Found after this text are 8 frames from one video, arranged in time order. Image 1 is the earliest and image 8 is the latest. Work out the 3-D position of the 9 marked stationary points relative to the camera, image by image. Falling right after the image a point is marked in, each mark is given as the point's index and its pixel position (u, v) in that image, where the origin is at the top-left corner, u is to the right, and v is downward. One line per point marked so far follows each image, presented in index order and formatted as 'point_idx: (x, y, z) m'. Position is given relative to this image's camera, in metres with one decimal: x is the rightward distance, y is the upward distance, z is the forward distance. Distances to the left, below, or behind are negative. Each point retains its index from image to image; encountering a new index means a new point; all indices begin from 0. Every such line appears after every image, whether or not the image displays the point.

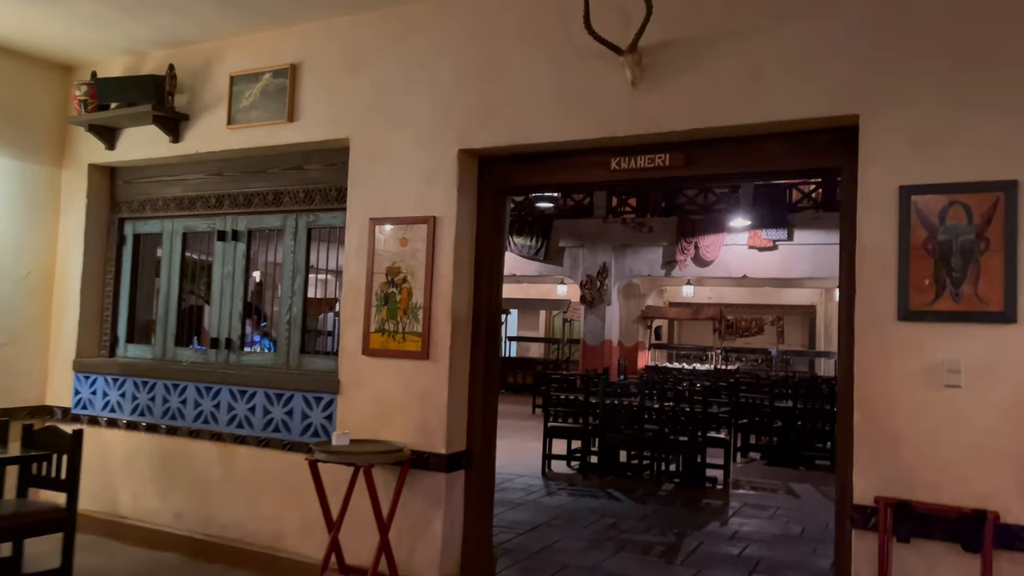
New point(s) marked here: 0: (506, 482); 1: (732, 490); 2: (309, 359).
0: (-0.1, -1.7, +7.3) m
1: (+2.0, -1.8, +7.4) m
2: (-1.1, -0.4, +4.5) m
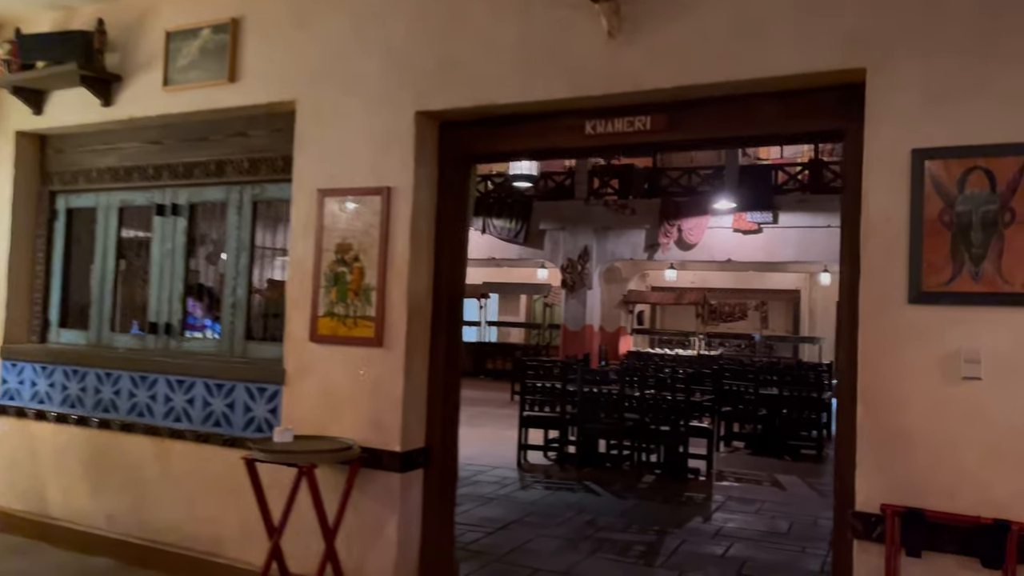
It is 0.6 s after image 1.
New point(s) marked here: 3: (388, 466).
0: (-0.3, -1.6, +6.9) m
1: (+1.8, -1.7, +7.1) m
2: (-1.3, -0.3, +4.1) m
3: (-0.5, -0.8, +3.5) m
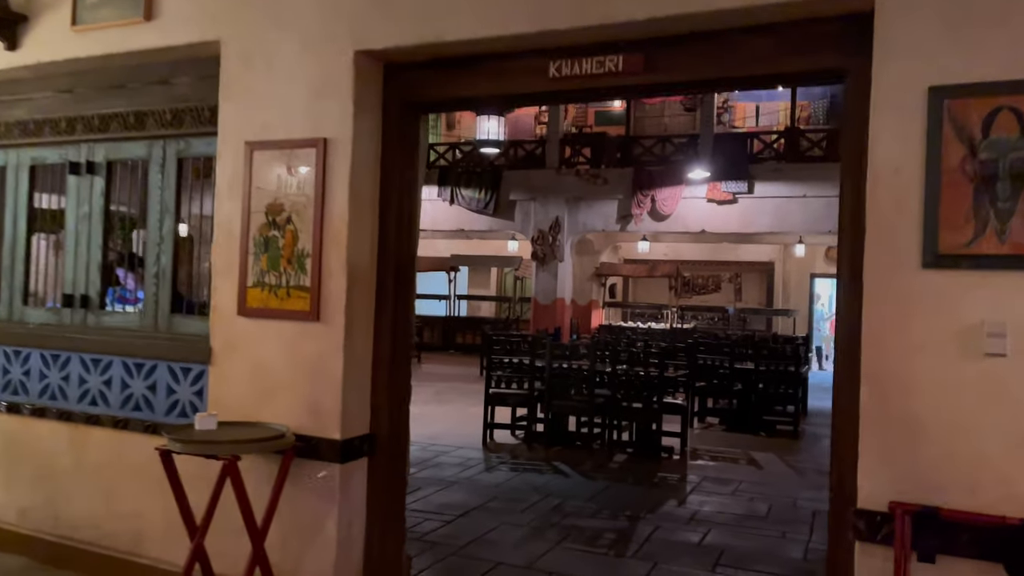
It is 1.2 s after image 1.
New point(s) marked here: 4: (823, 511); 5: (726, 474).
0: (-0.6, -1.3, +6.5) m
1: (+1.5, -1.4, +6.8) m
2: (-1.5, -0.1, +3.7) m
3: (-0.7, -0.6, +3.1) m
4: (+2.0, -1.4, +5.3) m
5: (+1.6, -1.4, +6.3) m
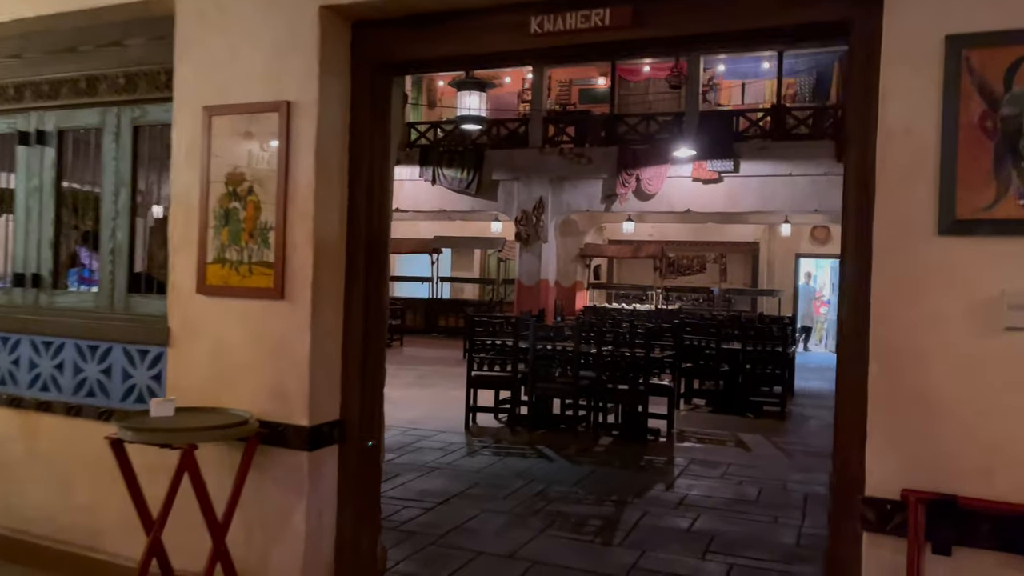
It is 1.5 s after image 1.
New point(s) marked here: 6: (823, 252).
0: (-0.7, -1.2, +6.3) m
1: (+1.3, -1.3, +6.6) m
2: (-1.6, -0.1, +3.4) m
3: (-0.8, -0.5, +2.9) m
4: (+1.9, -1.3, +5.1) m
5: (+1.5, -1.3, +6.1) m
6: (+6.2, +0.7, +16.2) m
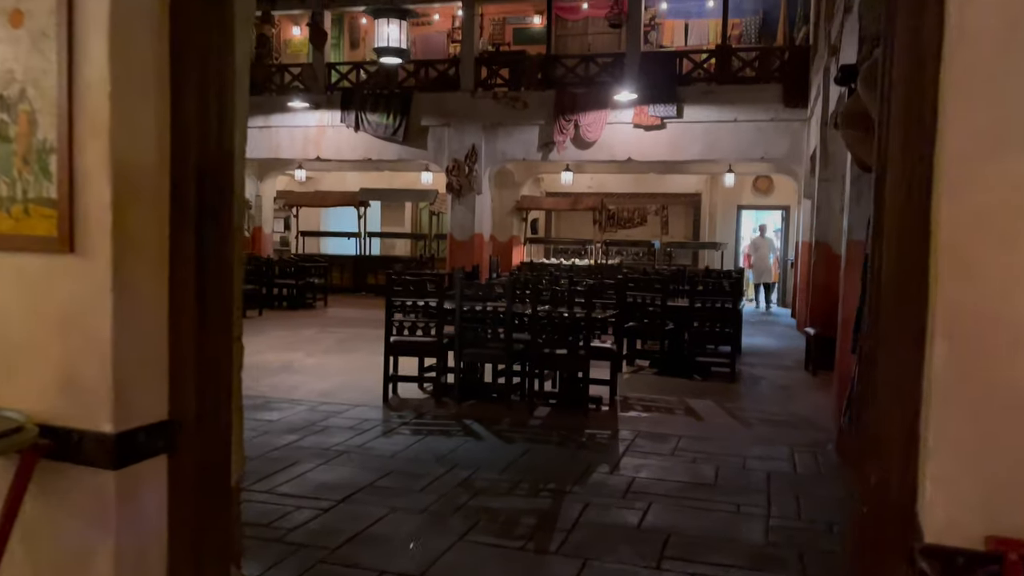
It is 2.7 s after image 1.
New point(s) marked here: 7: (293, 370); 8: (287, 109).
0: (-1.2, -0.9, +5.5) m
1: (+0.8, -0.9, +6.0) m
2: (-1.9, +0.1, +2.5) m
3: (-1.0, -0.4, +2.0) m
4: (+1.5, -1.0, +4.5) m
5: (+1.0, -0.9, +5.5) m
6: (+4.9, +1.6, +15.7) m
7: (-2.0, -0.7, +7.3) m
8: (-3.8, +3.0, +13.8) m
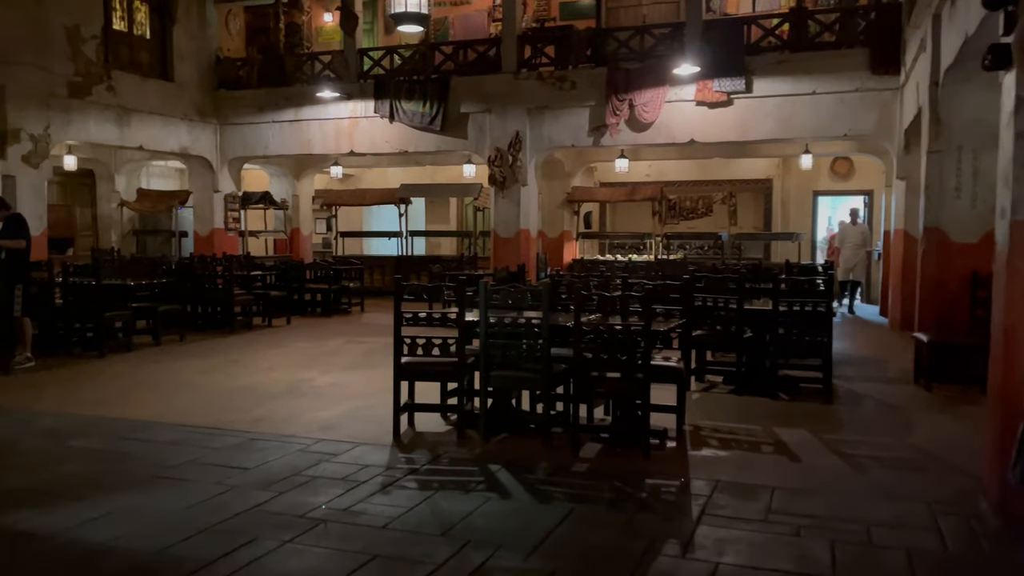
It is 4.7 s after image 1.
0: (-1.0, -0.9, +4.3) m
1: (+1.0, -0.9, +4.7) m
2: (-1.9, 0.0, +1.4) m
3: (-1.1, -0.5, +0.9) m
4: (+1.6, -1.0, +3.2) m
5: (+1.2, -1.0, +4.2) m
6: (+5.8, +1.7, +14.1) m
7: (-1.6, -0.8, +6.2) m
8: (-3.1, +2.9, +12.8) m
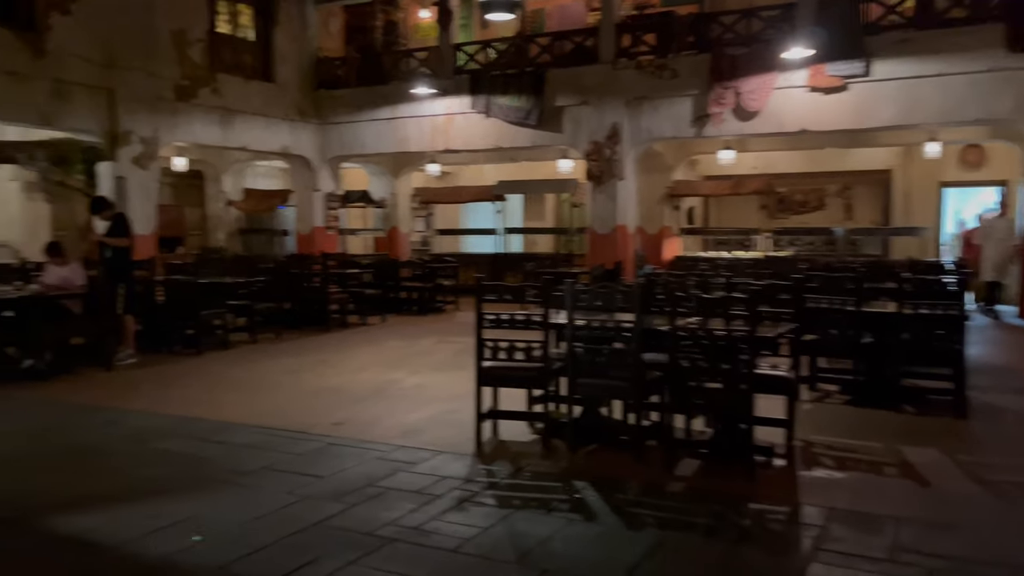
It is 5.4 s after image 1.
0: (-0.6, -0.9, +4.1) m
1: (+1.5, -0.9, +4.2) m
2: (-1.8, 0.0, +1.3) m
3: (-1.1, -0.5, +0.7) m
4: (+1.9, -1.0, +2.6) m
5: (+1.6, -1.0, +3.7) m
6: (+7.4, +1.8, +13.0) m
7: (-0.9, -0.8, +6.0) m
8: (-1.6, +3.0, +12.8) m
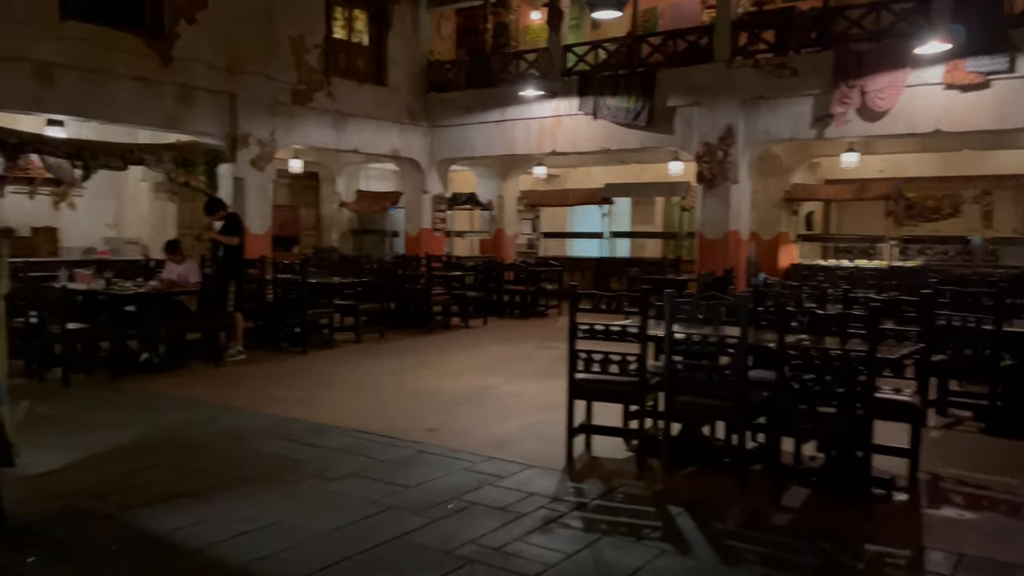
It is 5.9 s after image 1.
0: (-0.2, -1.0, +4.0) m
1: (+1.9, -1.0, +3.8) m
2: (-1.7, 0.0, +1.4) m
3: (-1.1, -0.5, +0.7) m
4: (+2.1, -1.1, +2.2) m
5: (+2.0, -1.0, +3.3) m
6: (+9.0, +1.5, +11.7) m
7: (-0.2, -0.8, +5.9) m
8: (+0.1, +2.9, +12.7) m
